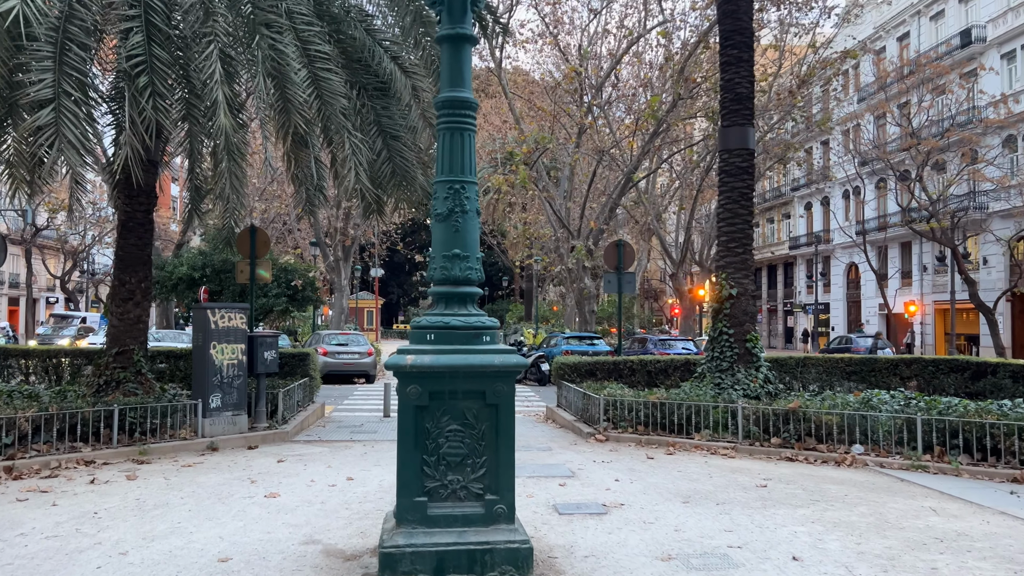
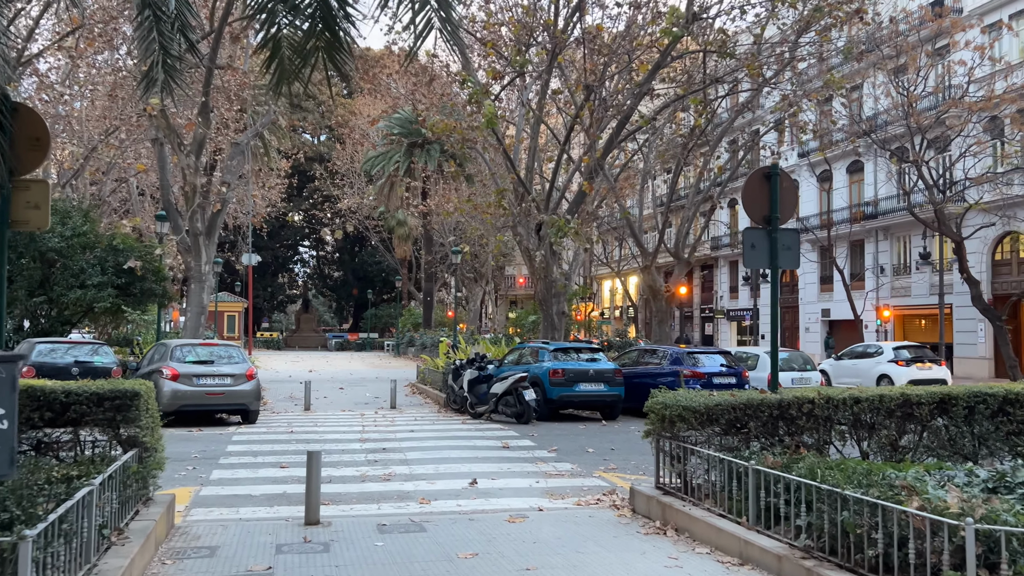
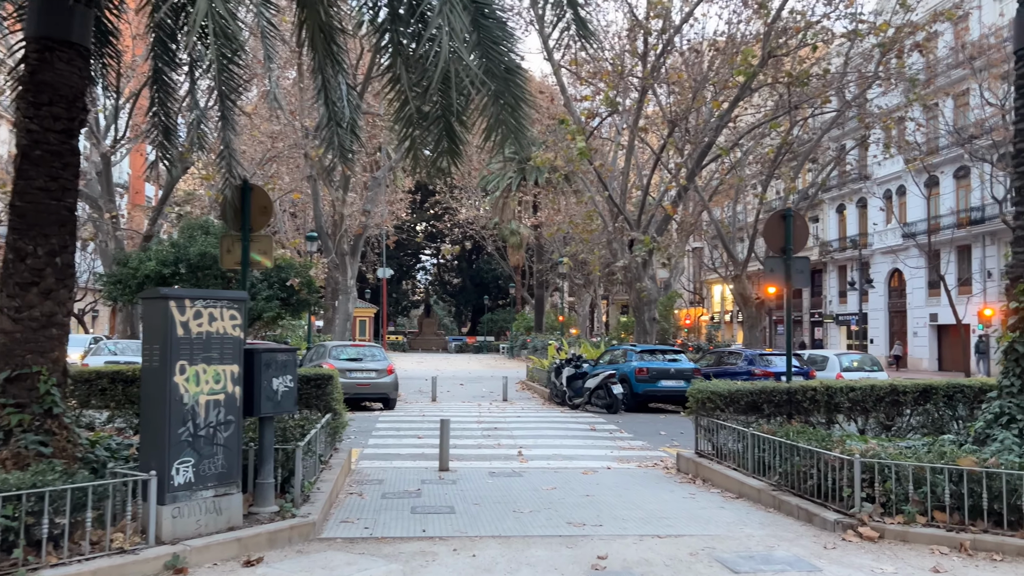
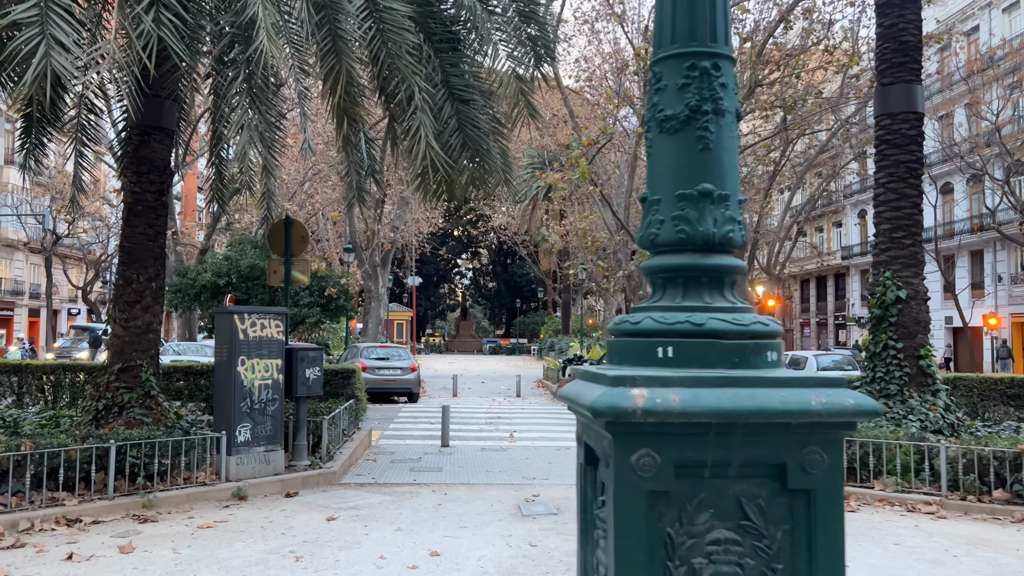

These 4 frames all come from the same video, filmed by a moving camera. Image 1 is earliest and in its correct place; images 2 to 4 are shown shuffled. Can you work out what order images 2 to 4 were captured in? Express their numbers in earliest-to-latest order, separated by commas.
4, 3, 2
